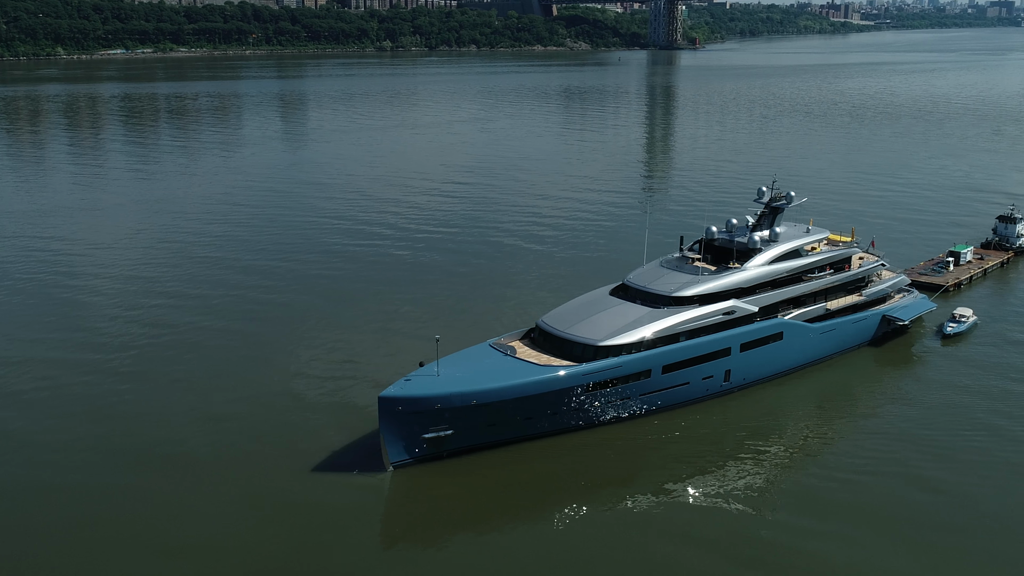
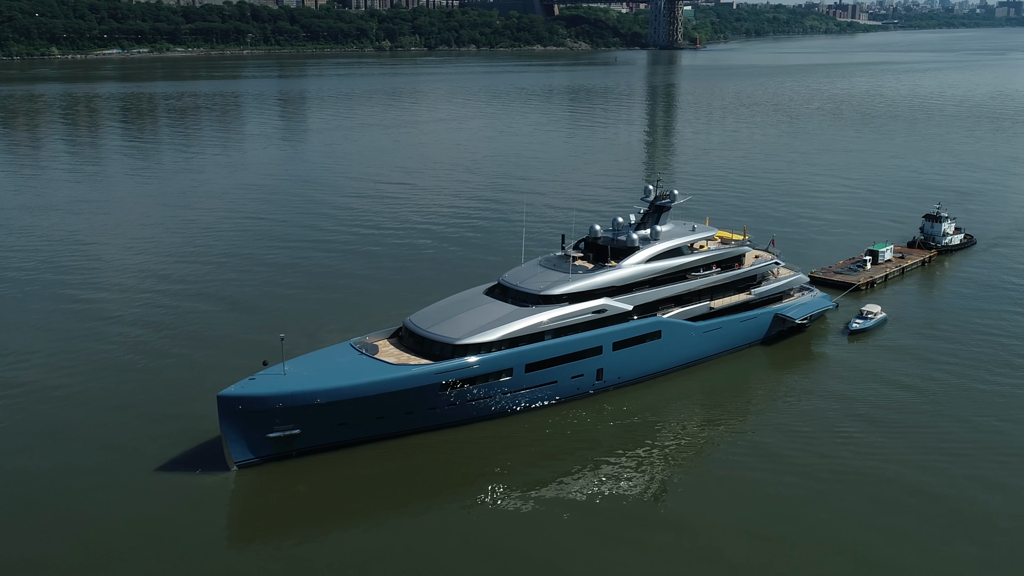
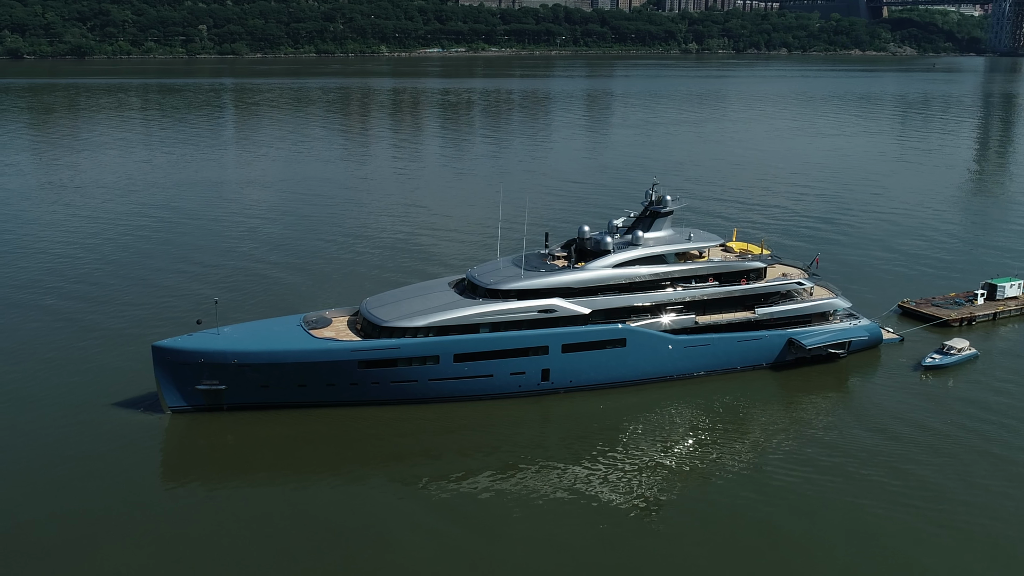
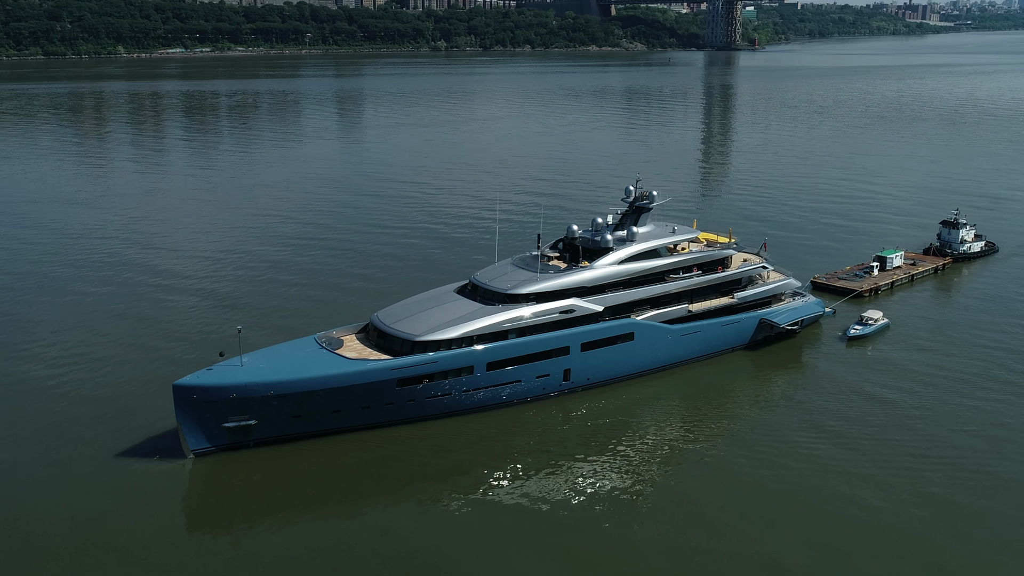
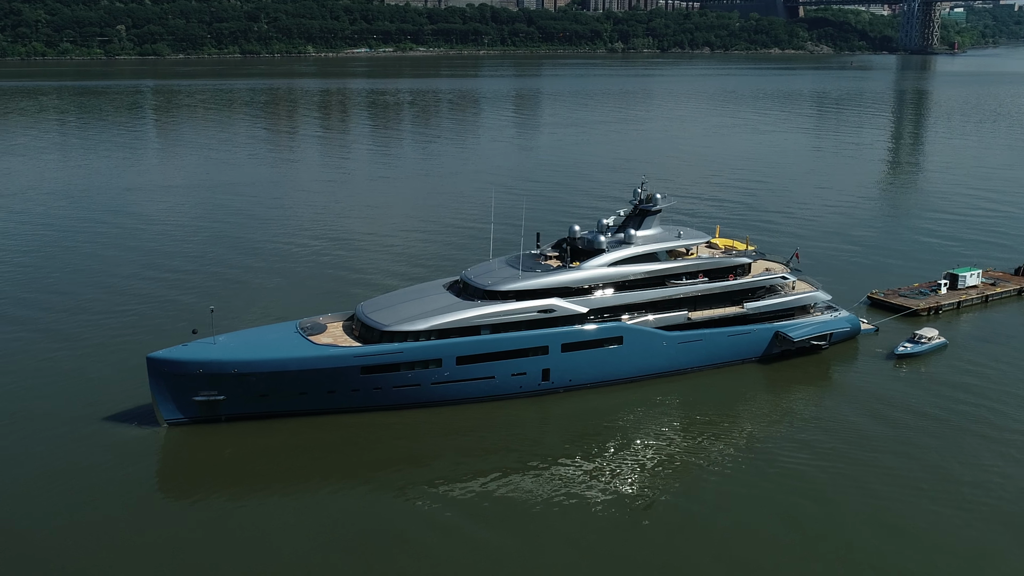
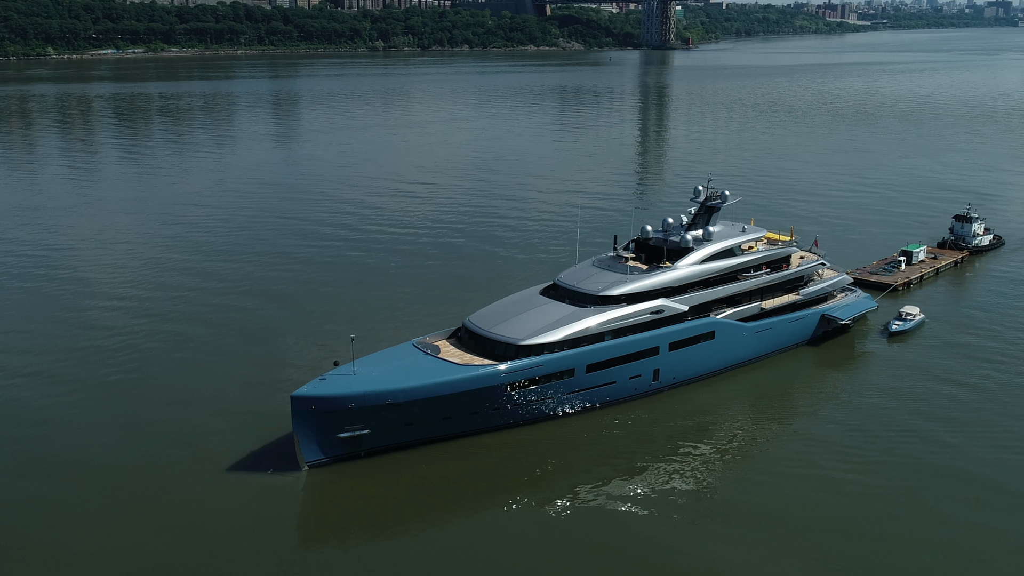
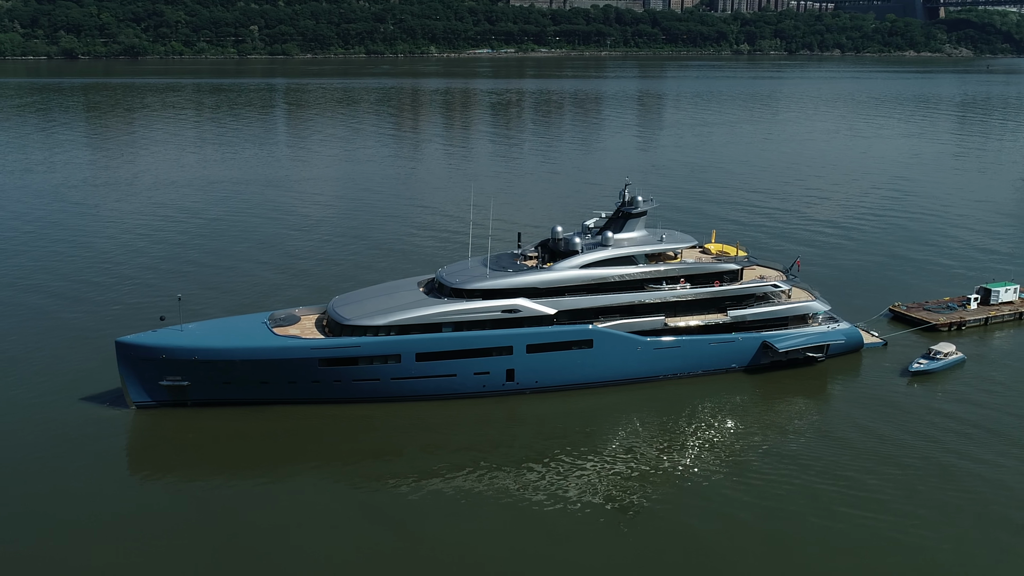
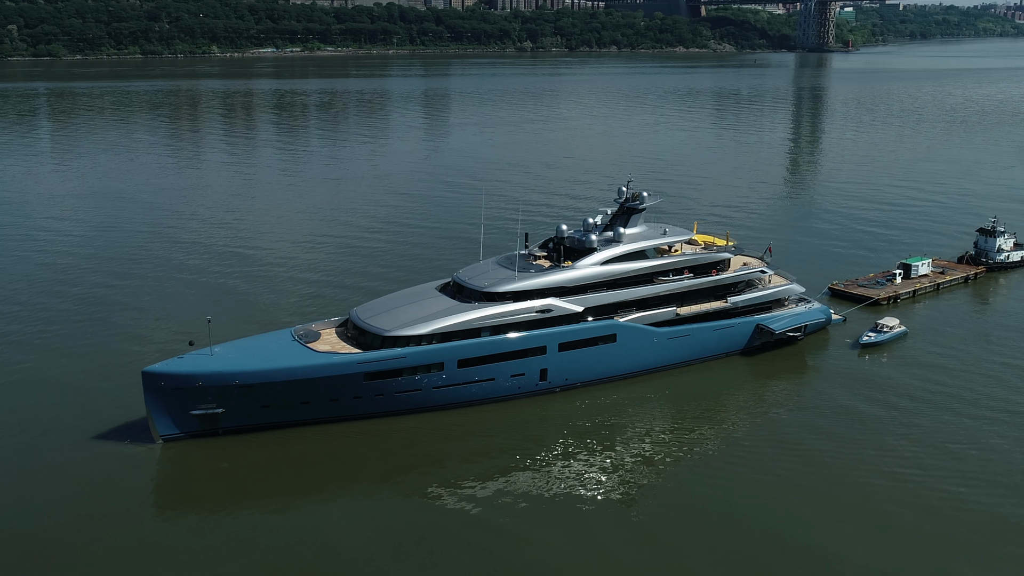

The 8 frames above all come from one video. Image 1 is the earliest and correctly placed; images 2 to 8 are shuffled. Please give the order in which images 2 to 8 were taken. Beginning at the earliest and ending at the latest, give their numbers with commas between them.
6, 2, 4, 8, 5, 3, 7
